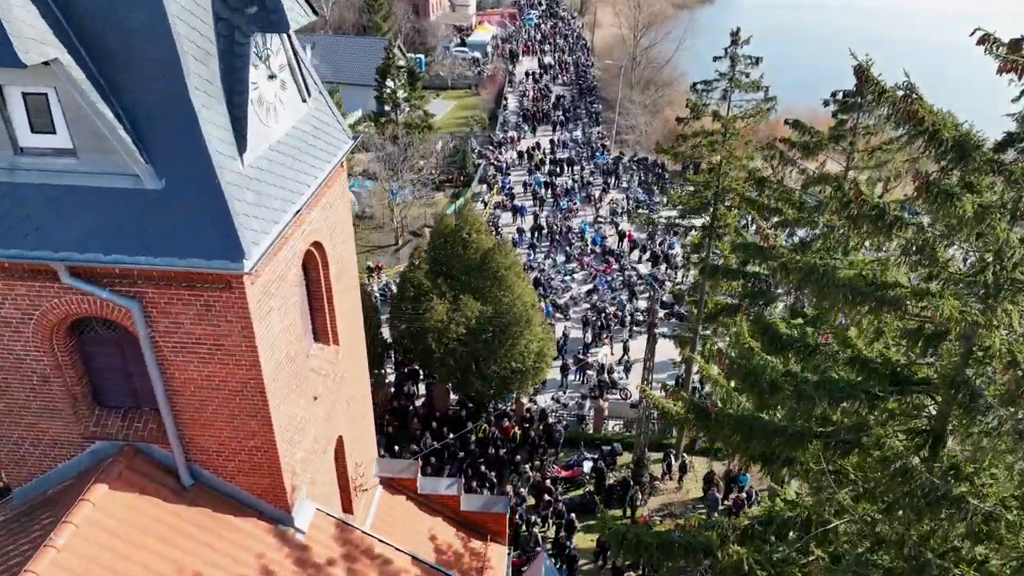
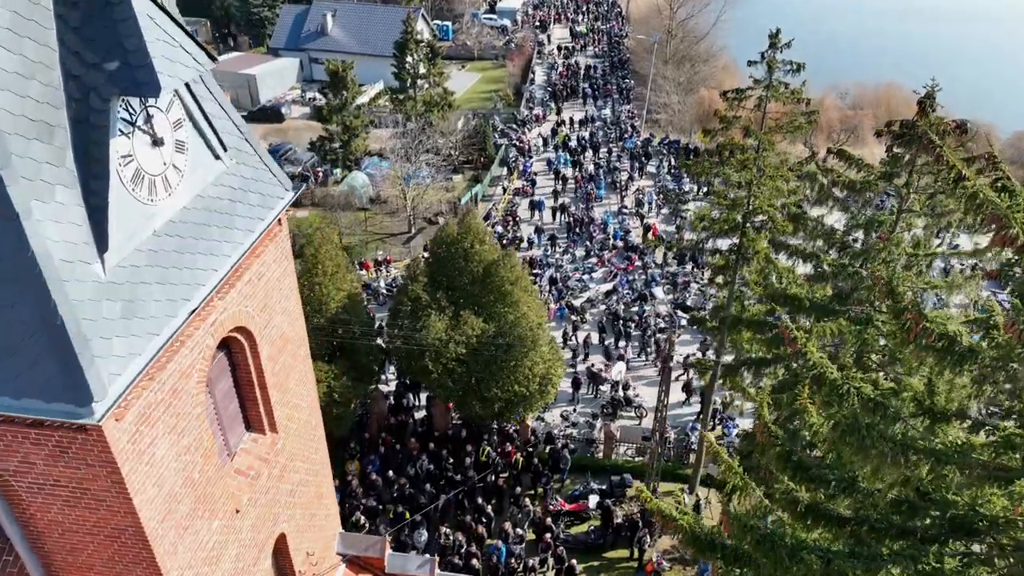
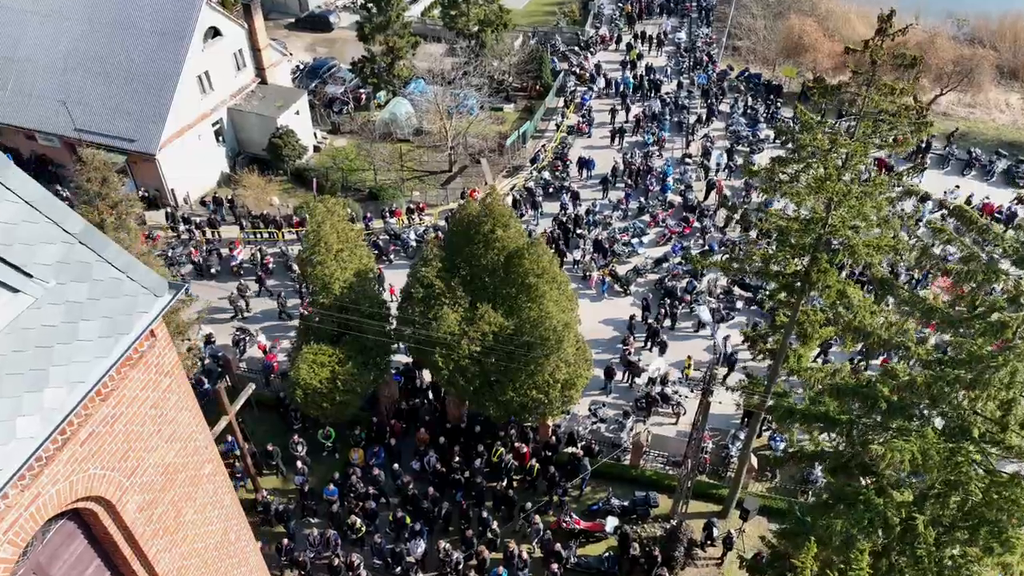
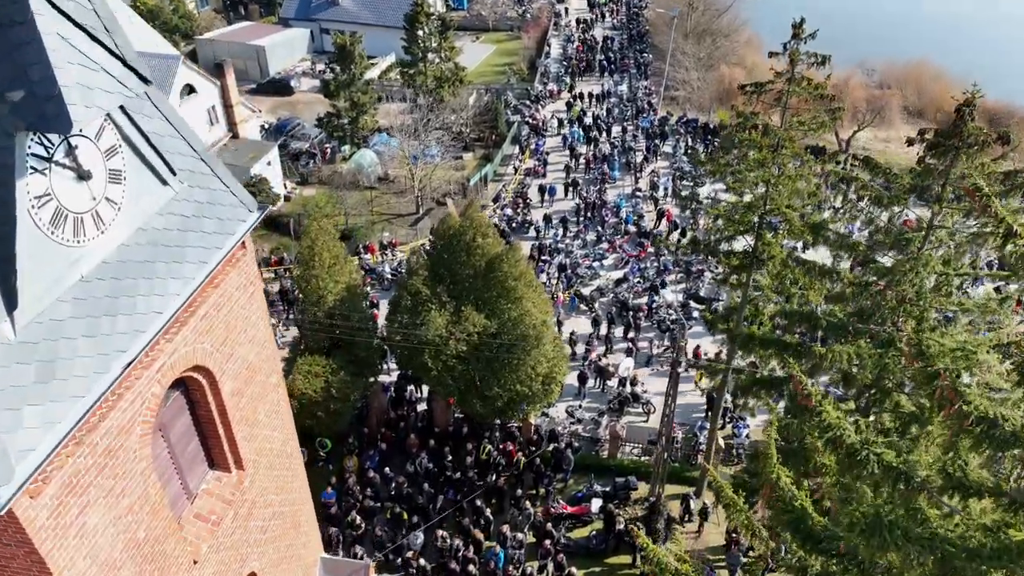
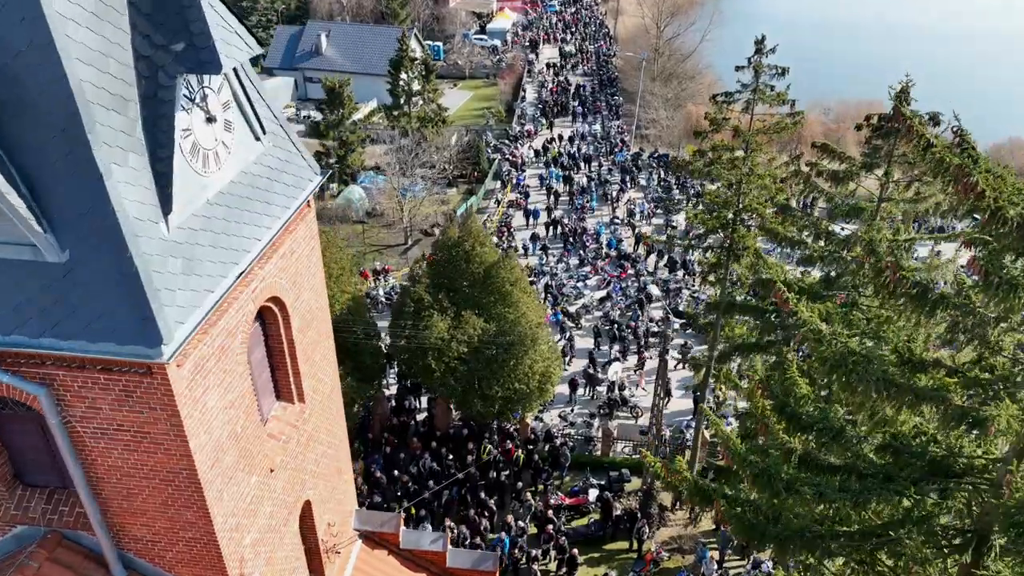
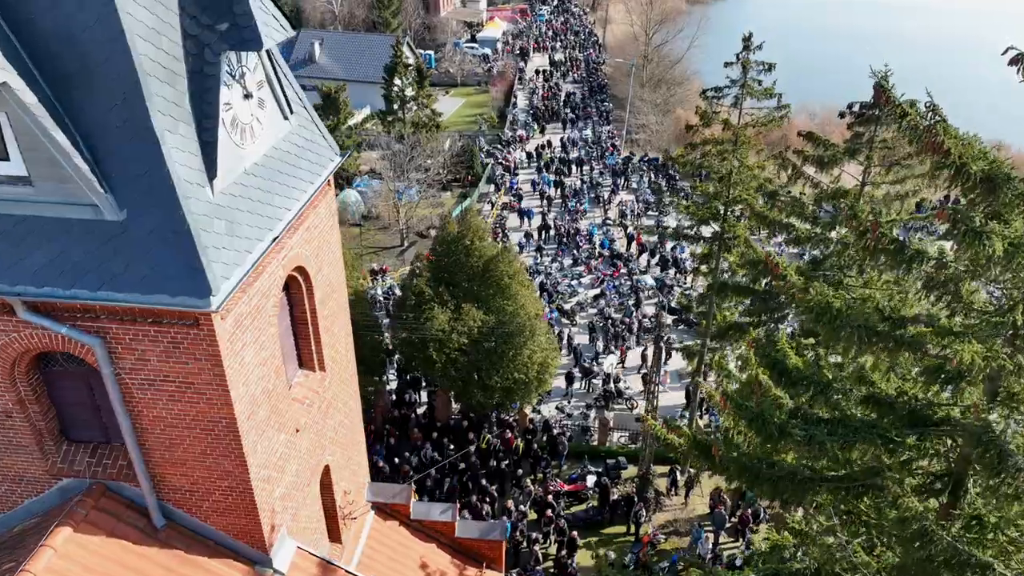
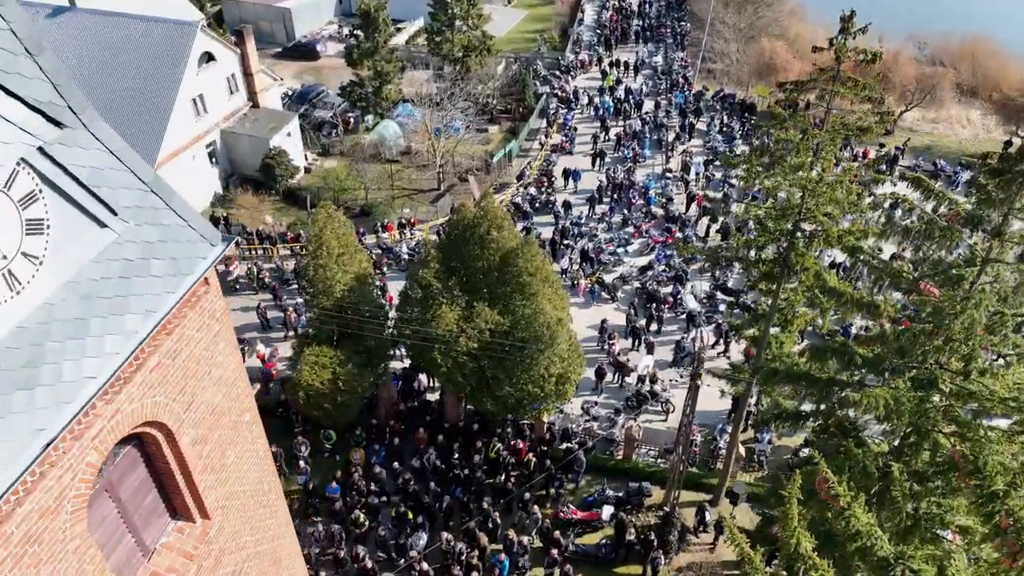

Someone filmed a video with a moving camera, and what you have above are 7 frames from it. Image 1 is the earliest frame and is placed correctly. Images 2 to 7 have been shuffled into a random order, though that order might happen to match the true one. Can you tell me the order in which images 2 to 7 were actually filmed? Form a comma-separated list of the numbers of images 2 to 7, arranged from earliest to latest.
6, 5, 2, 4, 7, 3
